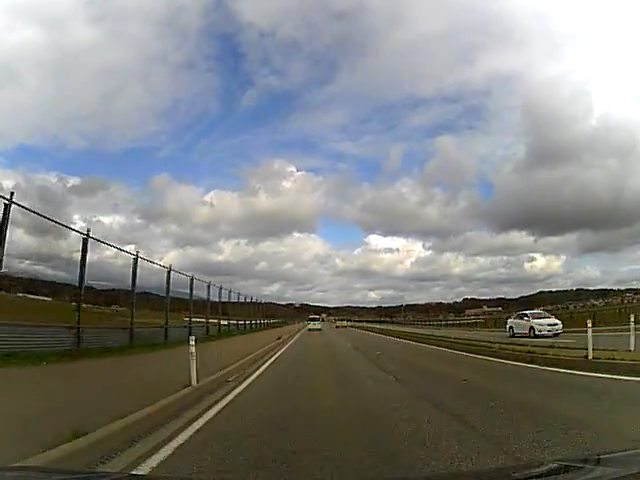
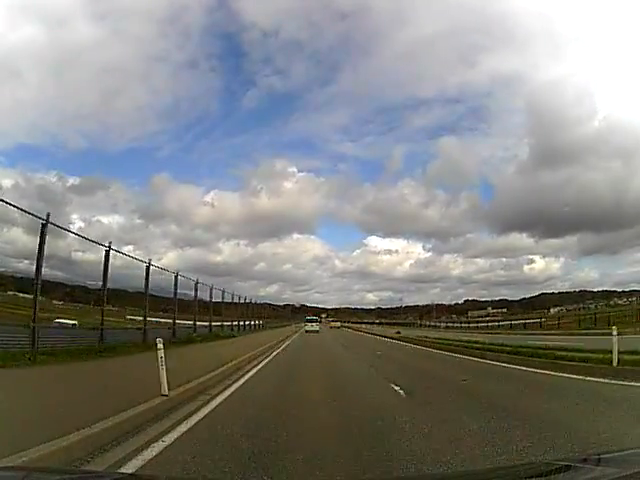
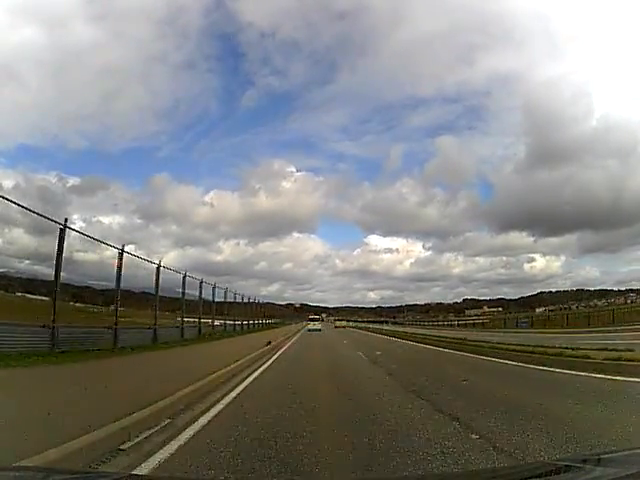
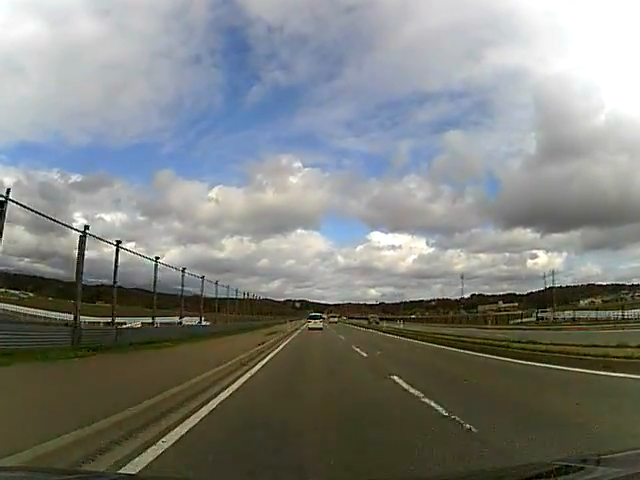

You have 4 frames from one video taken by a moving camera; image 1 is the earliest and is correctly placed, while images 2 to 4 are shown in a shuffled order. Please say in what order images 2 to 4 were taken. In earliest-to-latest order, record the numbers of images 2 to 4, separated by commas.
3, 2, 4
